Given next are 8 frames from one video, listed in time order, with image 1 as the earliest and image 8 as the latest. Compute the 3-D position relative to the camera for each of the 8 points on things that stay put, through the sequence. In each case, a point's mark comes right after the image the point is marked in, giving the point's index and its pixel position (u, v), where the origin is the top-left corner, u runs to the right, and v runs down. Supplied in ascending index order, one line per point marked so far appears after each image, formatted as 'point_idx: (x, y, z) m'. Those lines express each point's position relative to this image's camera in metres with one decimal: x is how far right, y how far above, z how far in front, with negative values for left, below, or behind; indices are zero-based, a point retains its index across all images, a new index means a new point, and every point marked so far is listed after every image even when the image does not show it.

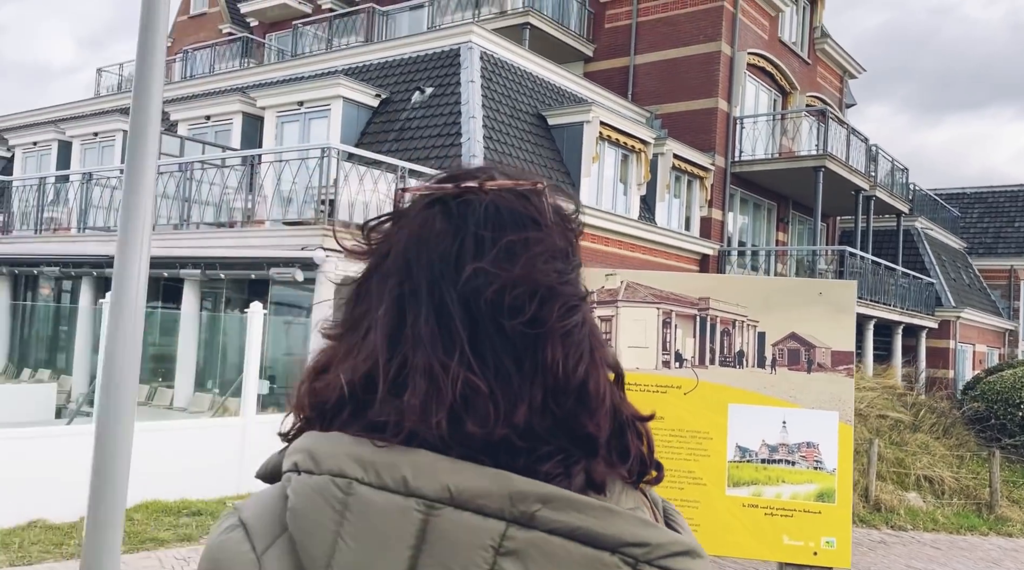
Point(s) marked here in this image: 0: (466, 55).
0: (-0.5, +2.9, +12.8) m
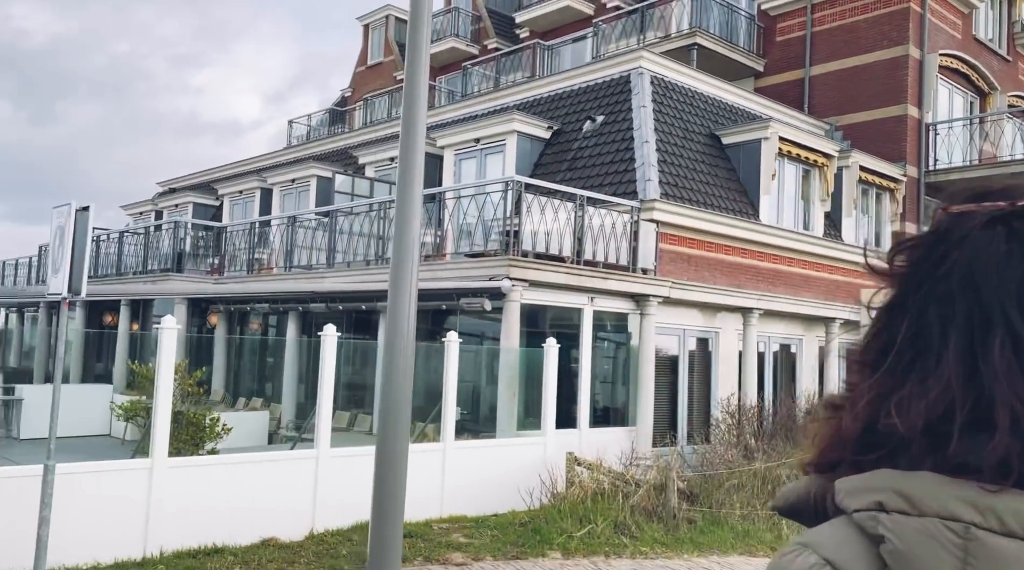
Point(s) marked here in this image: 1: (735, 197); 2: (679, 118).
0: (+1.6, +2.6, +12.9) m
1: (+2.9, +1.1, +13.2) m
2: (+2.1, +2.1, +13.1) m
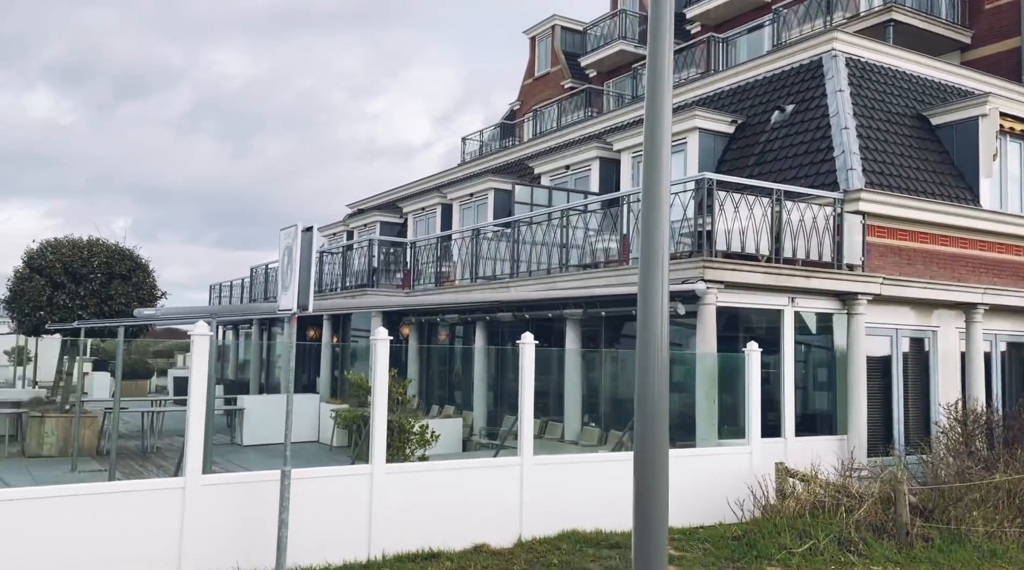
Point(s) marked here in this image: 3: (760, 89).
0: (+3.7, +2.6, +12.1) m
1: (+5.1, +1.2, +12.2) m
2: (+4.3, +2.2, +12.2) m
3: (+3.2, +2.5, +13.3) m
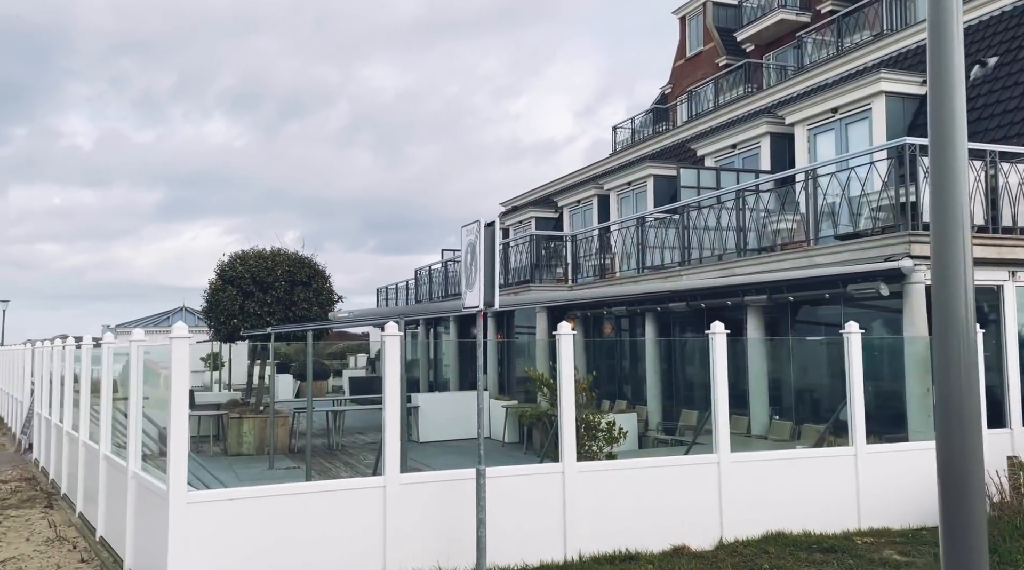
0: (+5.5, +2.9, +10.9) m
1: (+7.0, +1.6, +10.8) m
2: (+6.1, +2.5, +10.9) m
3: (+5.2, +2.8, +12.2) m
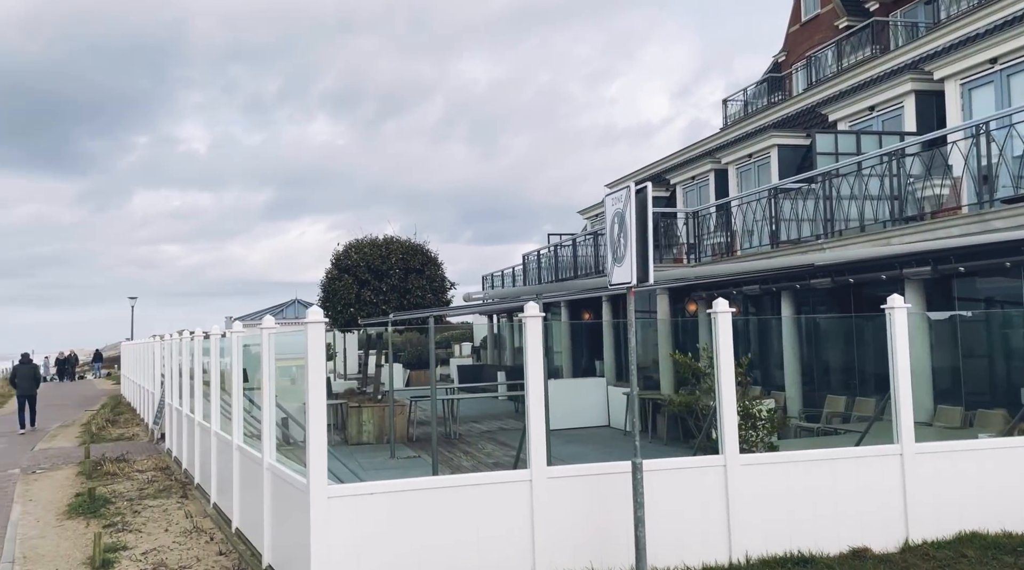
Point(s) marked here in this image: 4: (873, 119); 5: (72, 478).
0: (+6.7, +3.3, +9.6) m
1: (+8.2, +2.0, +9.3) m
2: (+7.4, +2.9, +9.5) m
3: (+6.5, +3.2, +10.8) m
4: (+5.7, +2.6, +16.3) m
5: (-7.2, -3.2, +16.9) m
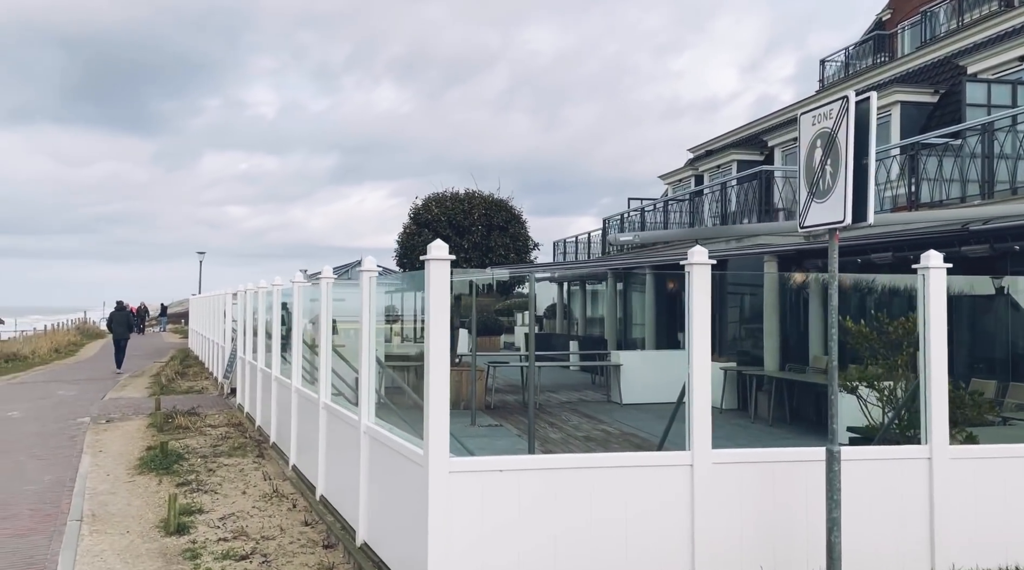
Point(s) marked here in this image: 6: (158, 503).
0: (+8.0, +3.4, +7.8) m
1: (+9.4, +2.1, +7.5) m
2: (+8.6, +3.0, +7.7) m
3: (+7.8, +3.4, +9.1) m
4: (+7.3, +3.0, +14.6) m
5: (-5.8, -2.3, +16.1) m
6: (-3.6, -2.2, +10.3) m
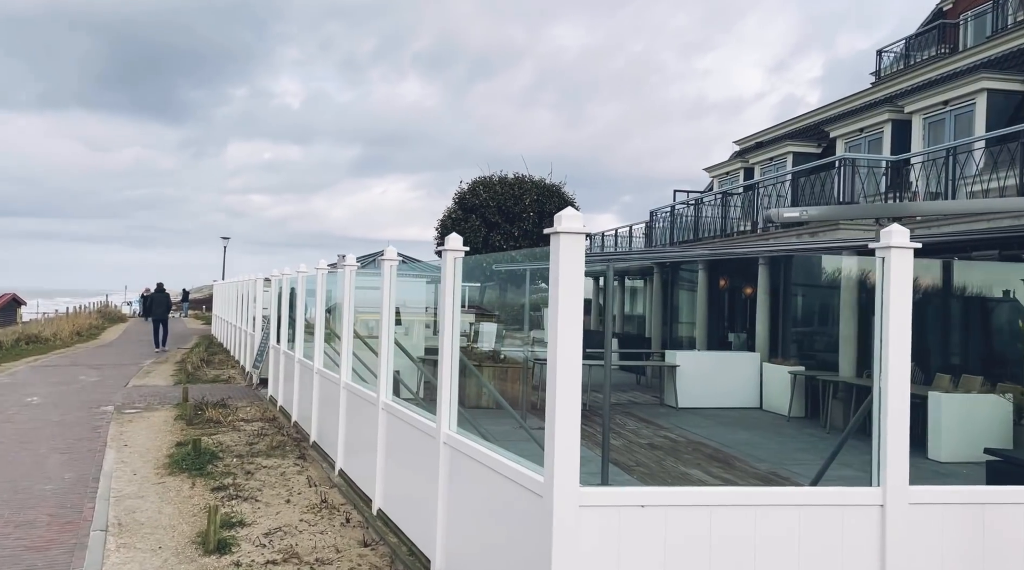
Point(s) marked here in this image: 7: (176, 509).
0: (+8.8, +3.3, +6.3) m
1: (+10.2, +1.9, +6.0) m
2: (+9.4, +2.9, +6.2) m
3: (+8.7, +3.3, +7.6) m
4: (+8.2, +2.9, +13.1) m
5: (-4.9, -2.0, +14.9) m
6: (-2.8, -2.0, +9.1) m
7: (-3.0, -2.0, +9.2) m
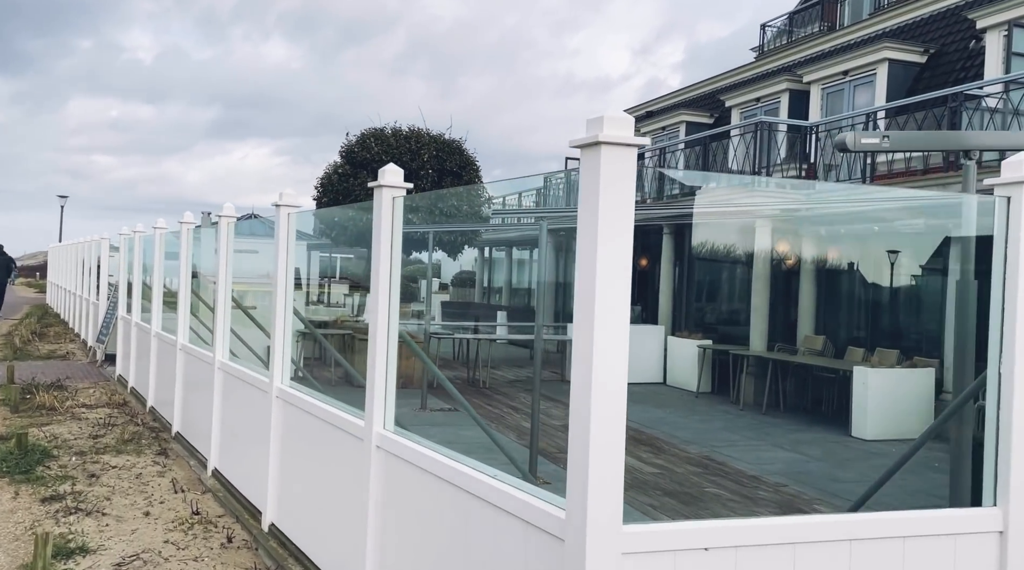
0: (+8.7, +3.5, +5.4) m
1: (+10.1, +2.1, +5.3) m
2: (+9.3, +3.1, +5.4) m
3: (+8.4, +3.5, +6.7) m
4: (+7.2, +3.3, +12.1) m
5: (-6.1, -1.5, +12.2) m
6: (-3.2, -1.6, +6.7) m
7: (-3.4, -1.6, +6.8) m
